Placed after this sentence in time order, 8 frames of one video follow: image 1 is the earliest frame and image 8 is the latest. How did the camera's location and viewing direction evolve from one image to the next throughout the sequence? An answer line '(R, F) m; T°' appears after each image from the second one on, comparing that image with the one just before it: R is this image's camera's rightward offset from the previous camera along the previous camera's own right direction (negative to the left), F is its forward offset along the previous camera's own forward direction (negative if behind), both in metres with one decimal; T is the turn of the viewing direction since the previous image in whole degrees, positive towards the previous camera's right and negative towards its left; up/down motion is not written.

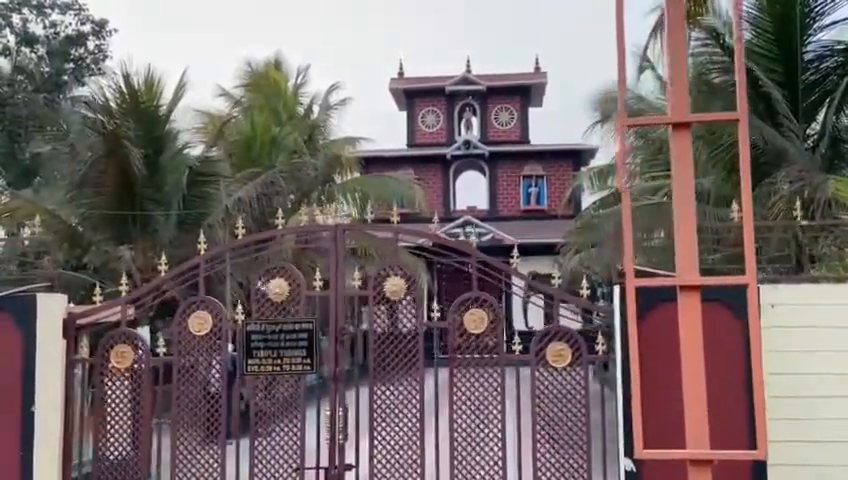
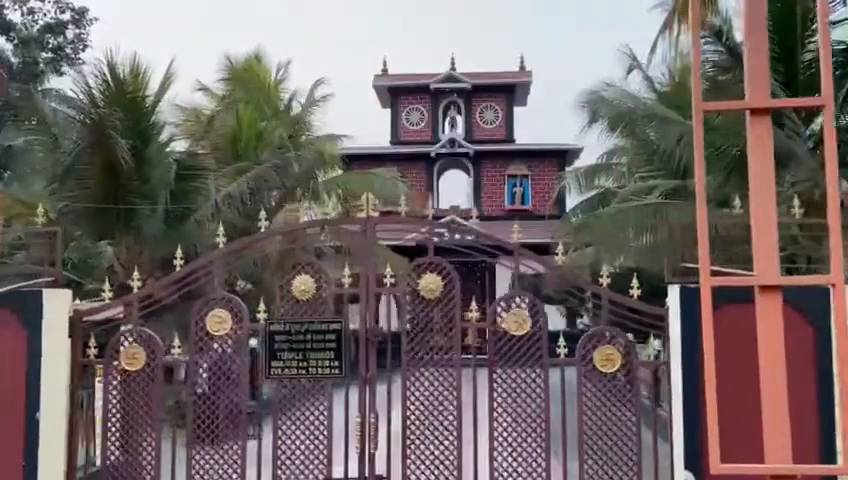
(-0.3, +0.2) m; +2°
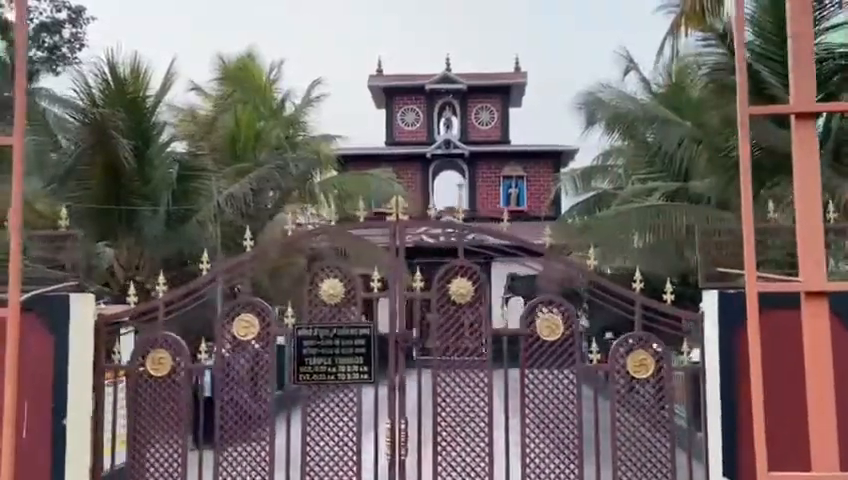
(-0.2, 0.0) m; +1°
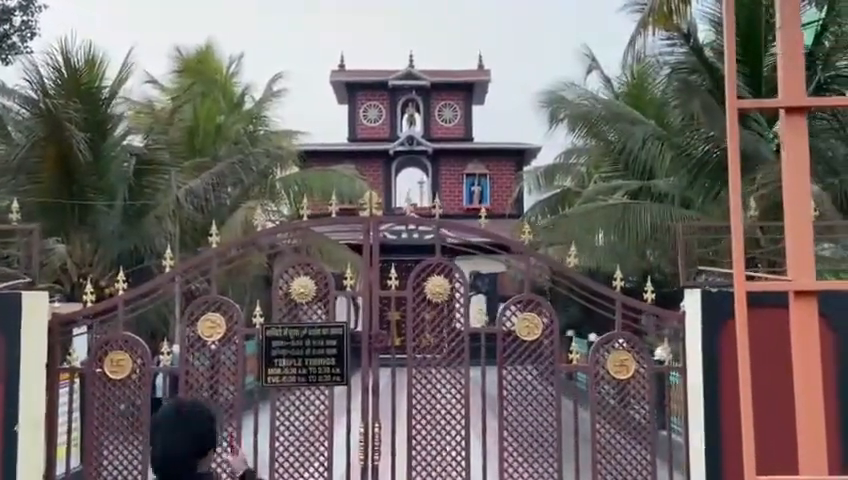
(-0.1, +0.1) m; +3°
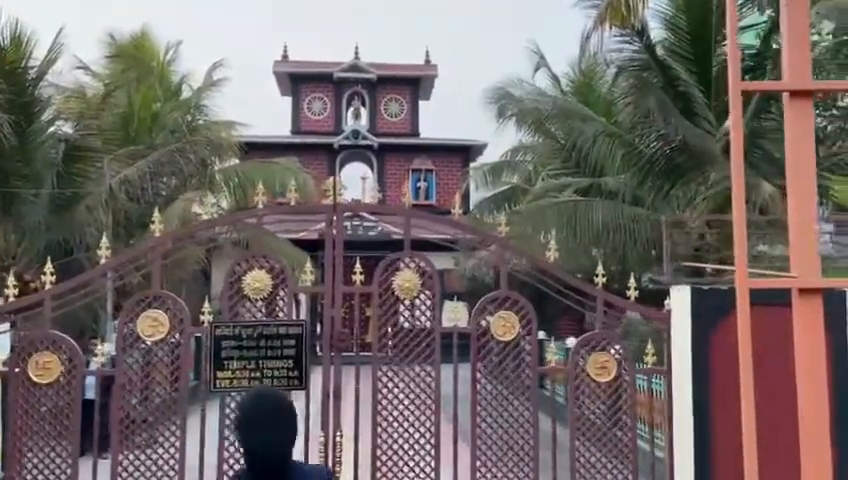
(-0.1, +0.3) m; +5°
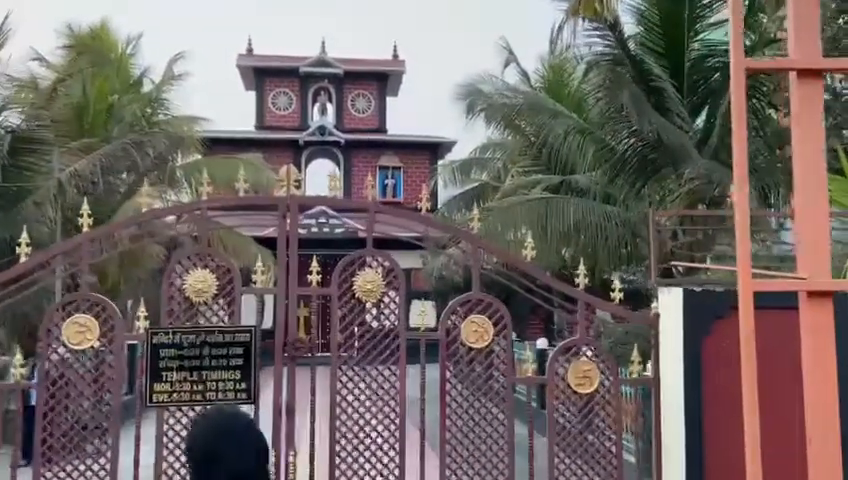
(0.0, +0.3) m; +2°
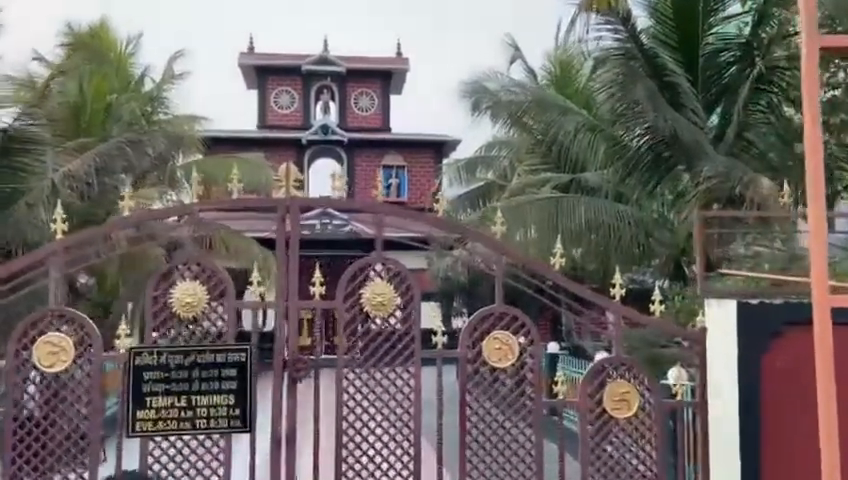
(0.0, +0.3) m; 0°
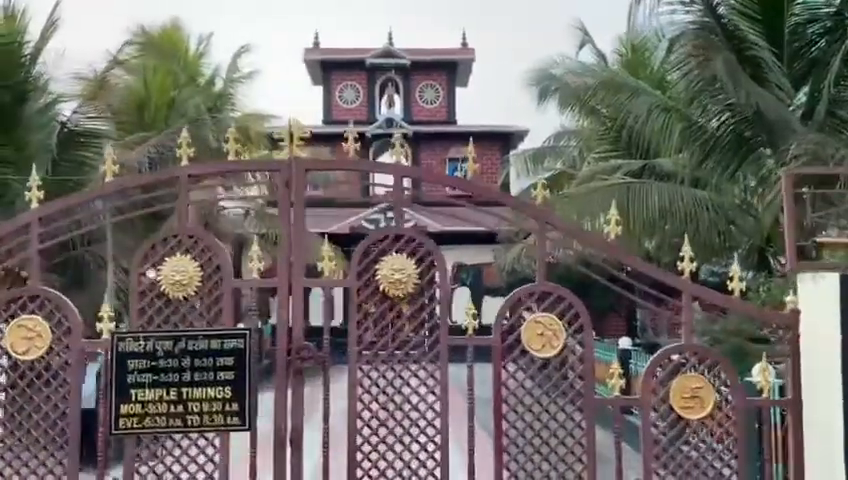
(+0.1, +0.4) m; -5°
